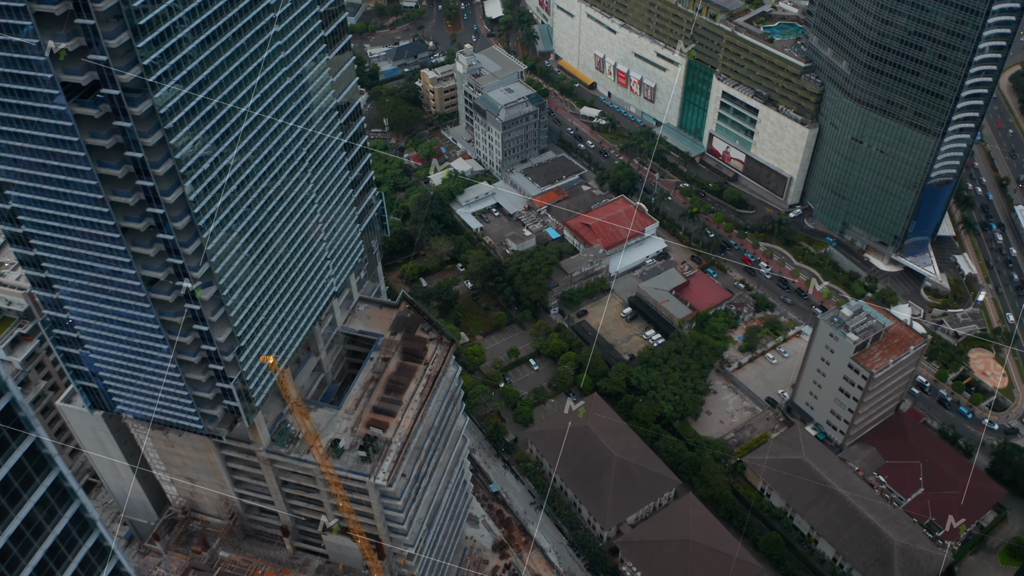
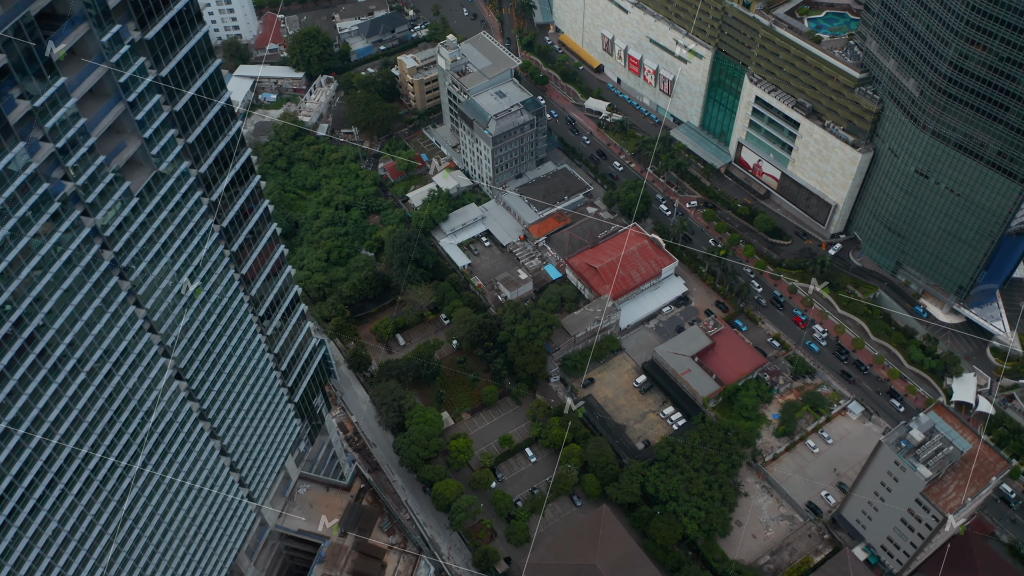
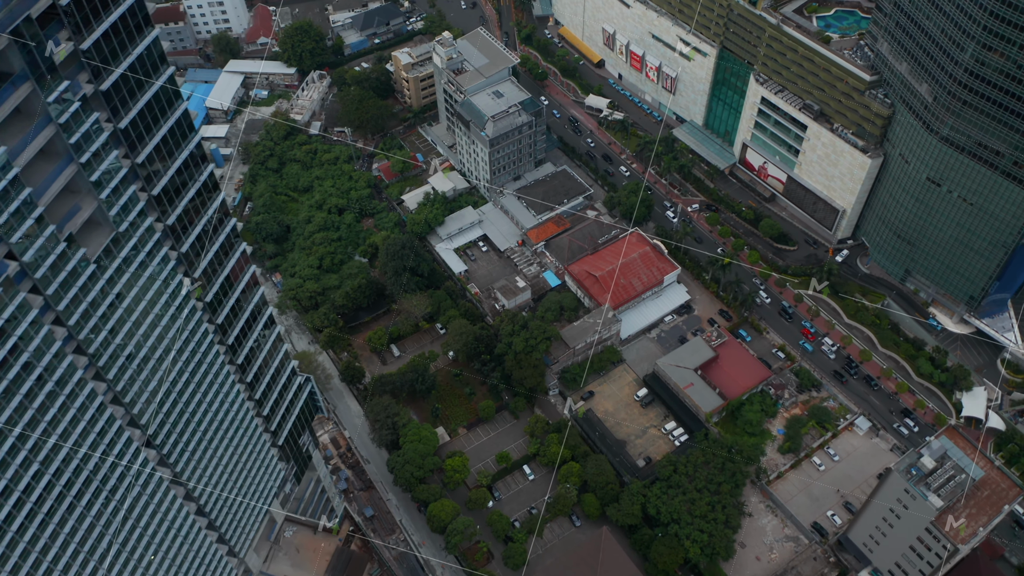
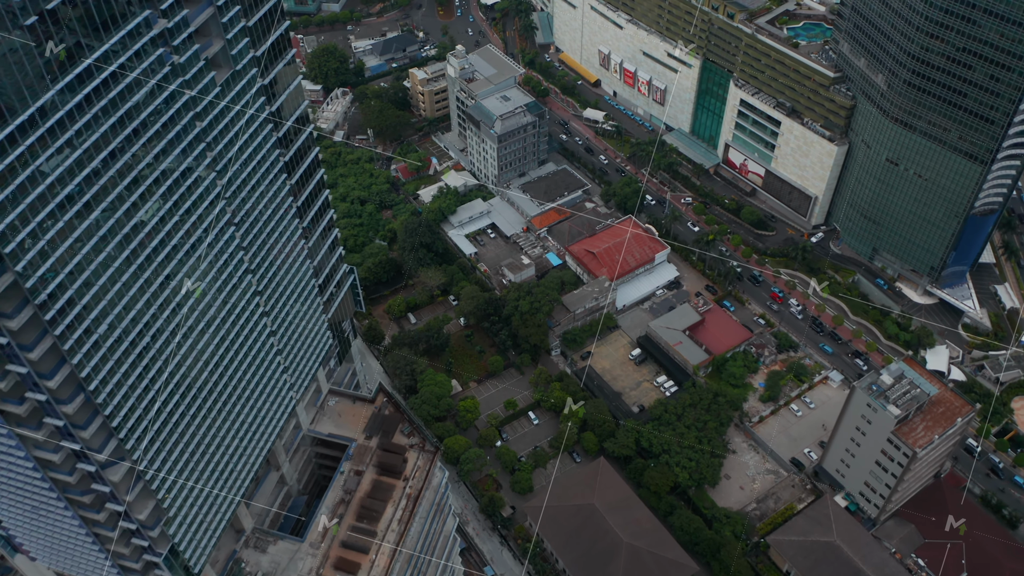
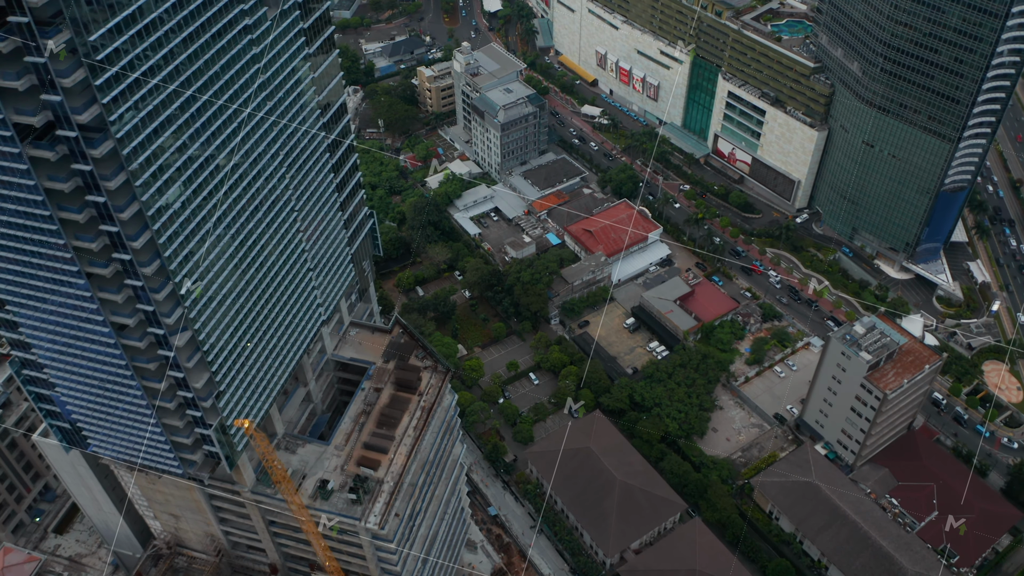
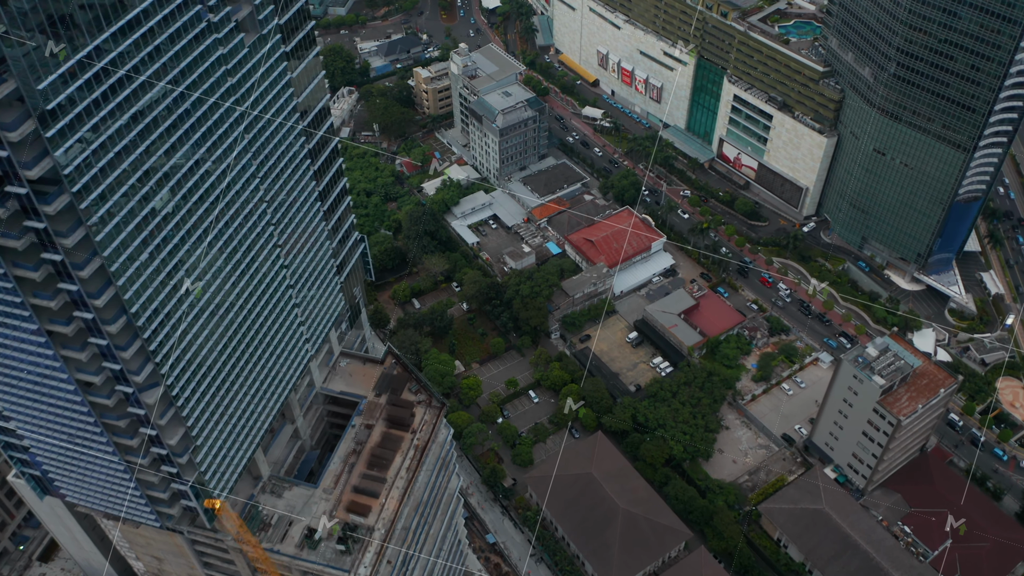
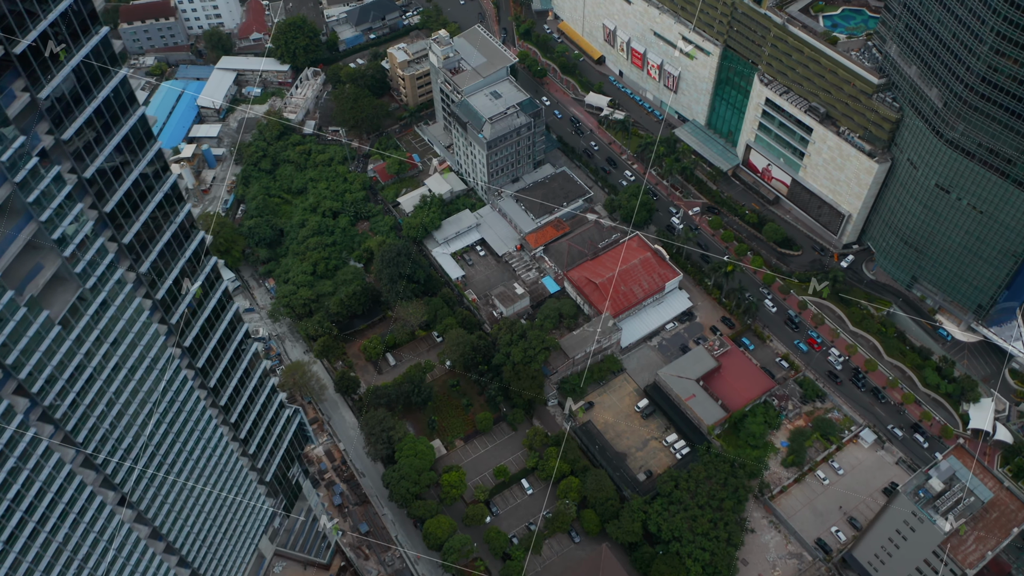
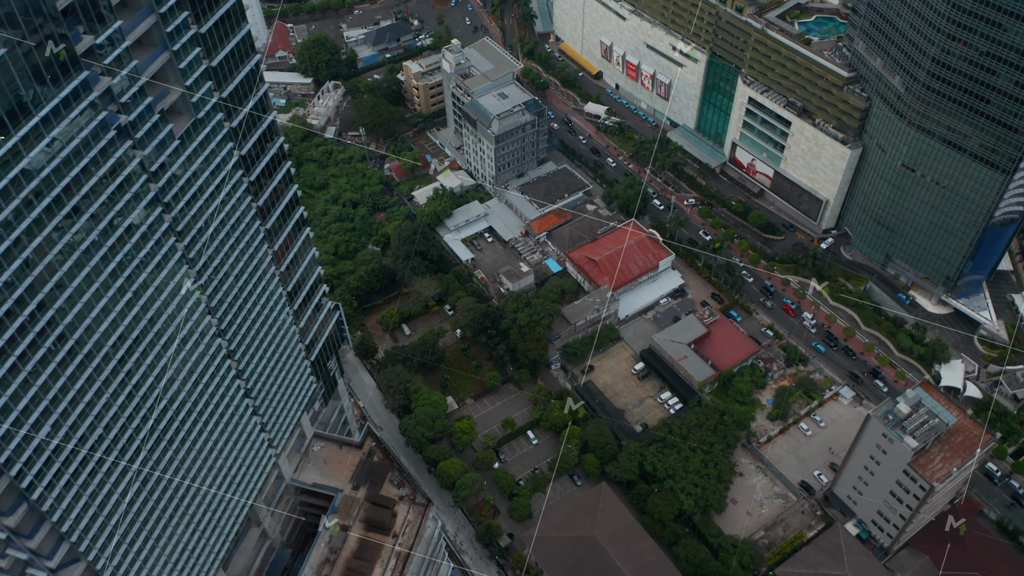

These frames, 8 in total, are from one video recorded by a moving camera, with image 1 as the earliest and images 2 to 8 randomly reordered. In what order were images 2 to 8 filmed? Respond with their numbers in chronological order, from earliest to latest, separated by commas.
5, 6, 4, 8, 2, 3, 7
